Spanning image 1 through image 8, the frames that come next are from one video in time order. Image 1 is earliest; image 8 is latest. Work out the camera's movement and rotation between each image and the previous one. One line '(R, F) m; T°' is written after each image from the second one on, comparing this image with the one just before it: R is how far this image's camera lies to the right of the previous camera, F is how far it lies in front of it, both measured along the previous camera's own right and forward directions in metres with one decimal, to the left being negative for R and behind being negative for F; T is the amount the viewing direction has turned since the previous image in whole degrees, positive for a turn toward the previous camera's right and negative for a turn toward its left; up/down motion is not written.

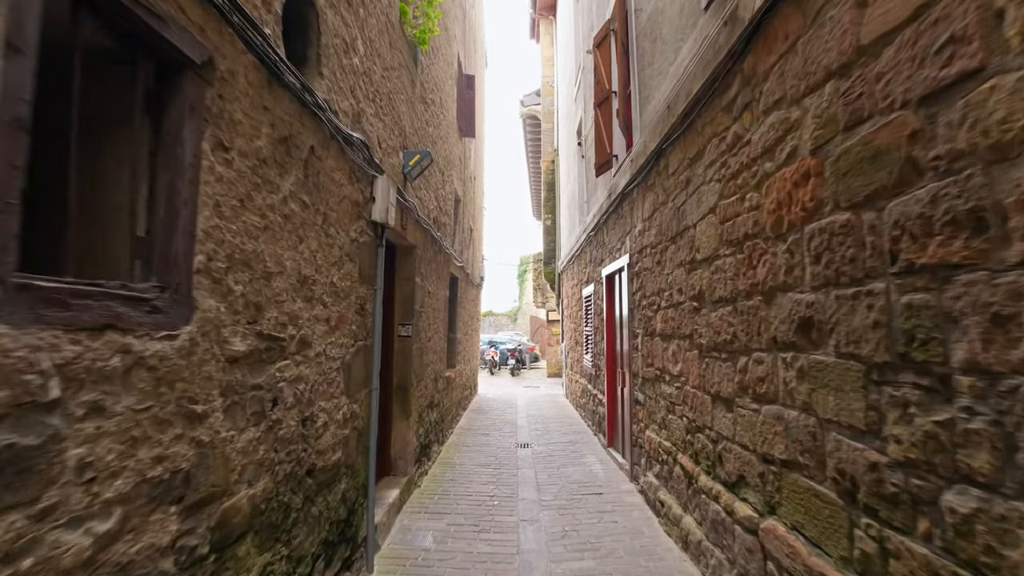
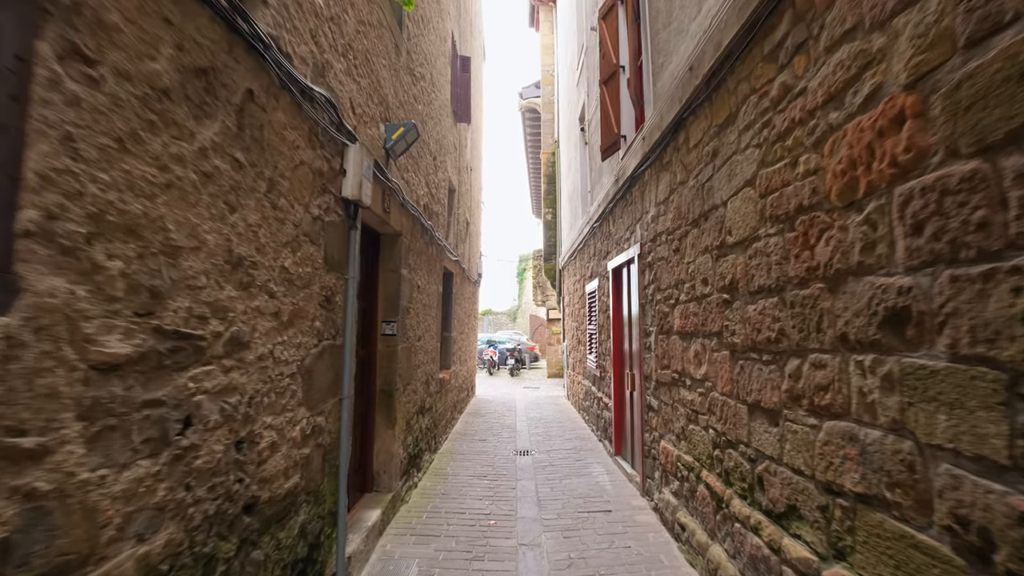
(0.0, +0.4) m; 0°
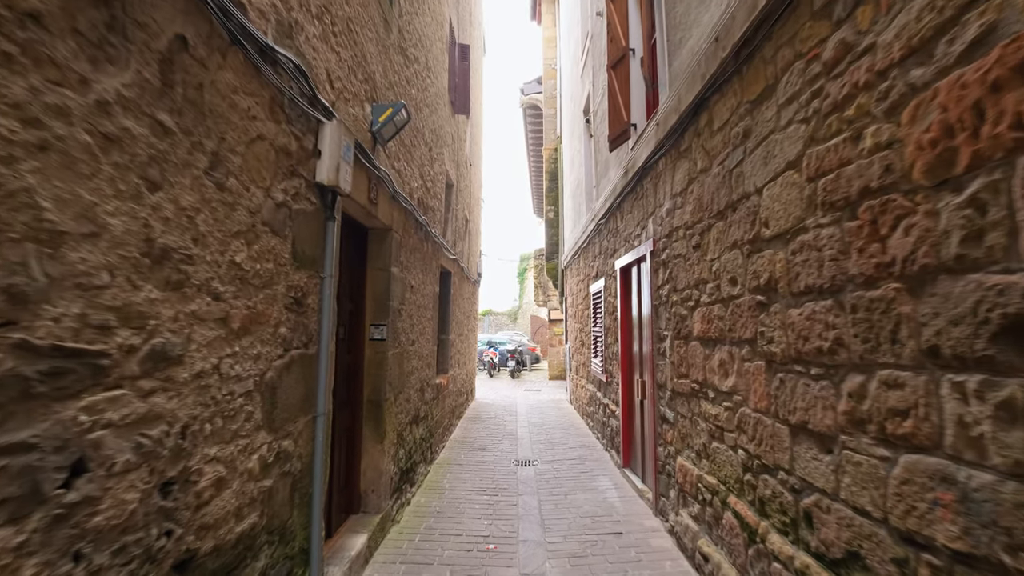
(0.0, +0.3) m; 0°
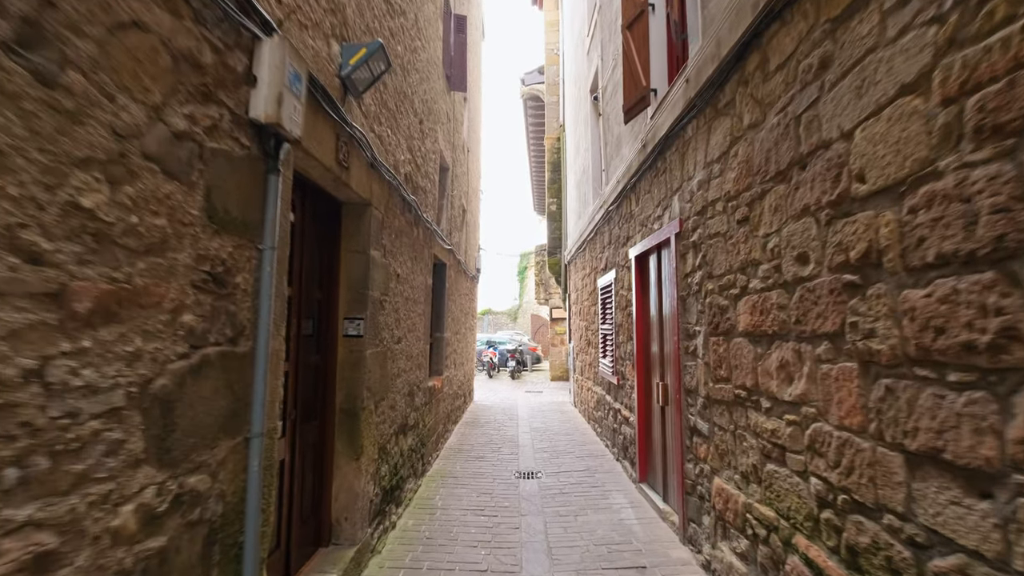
(0.0, +0.5) m; 0°
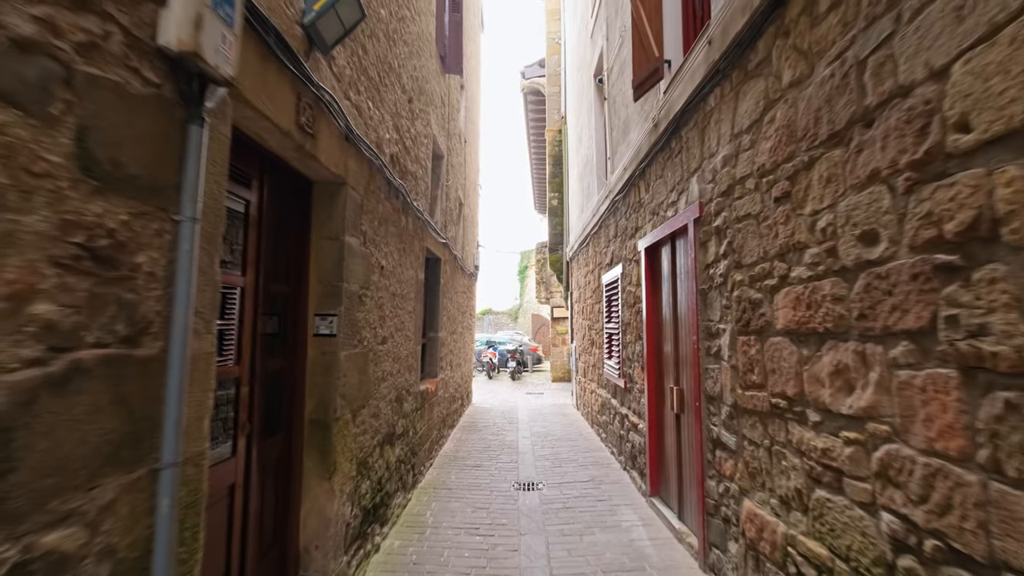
(0.0, +0.4) m; 0°
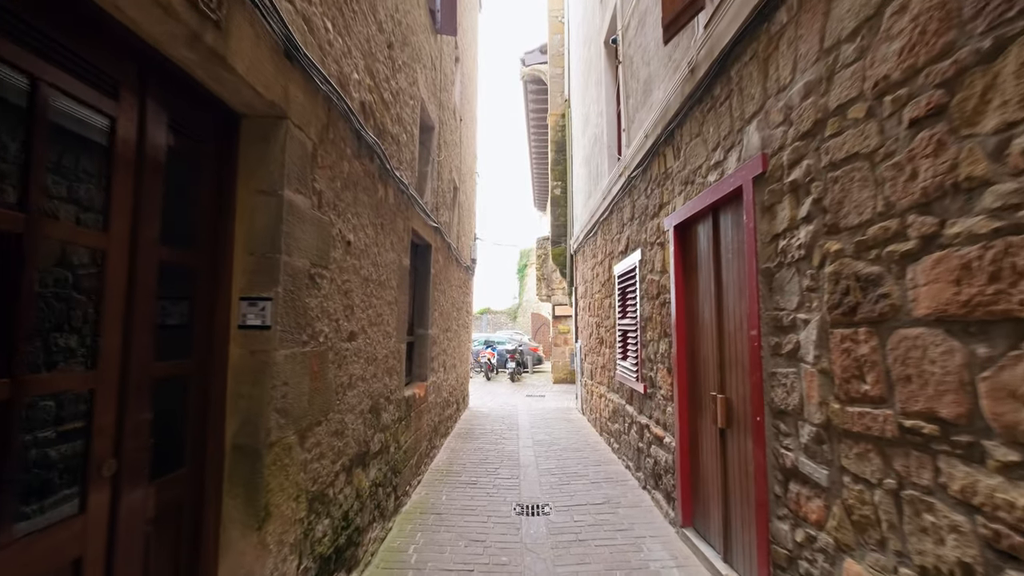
(0.0, +0.7) m; 0°
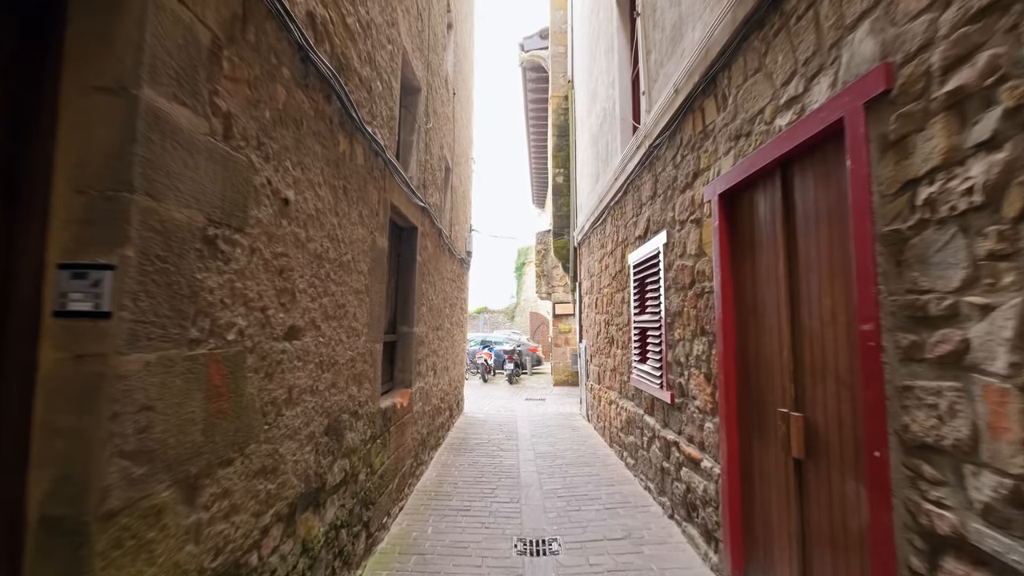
(0.0, +0.7) m; 0°
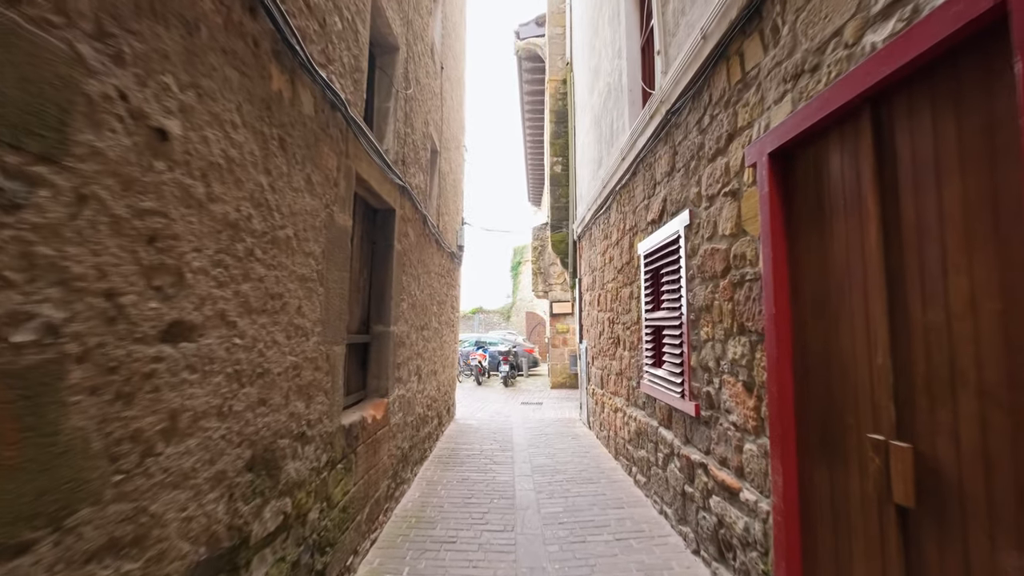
(0.0, +0.6) m; 0°
